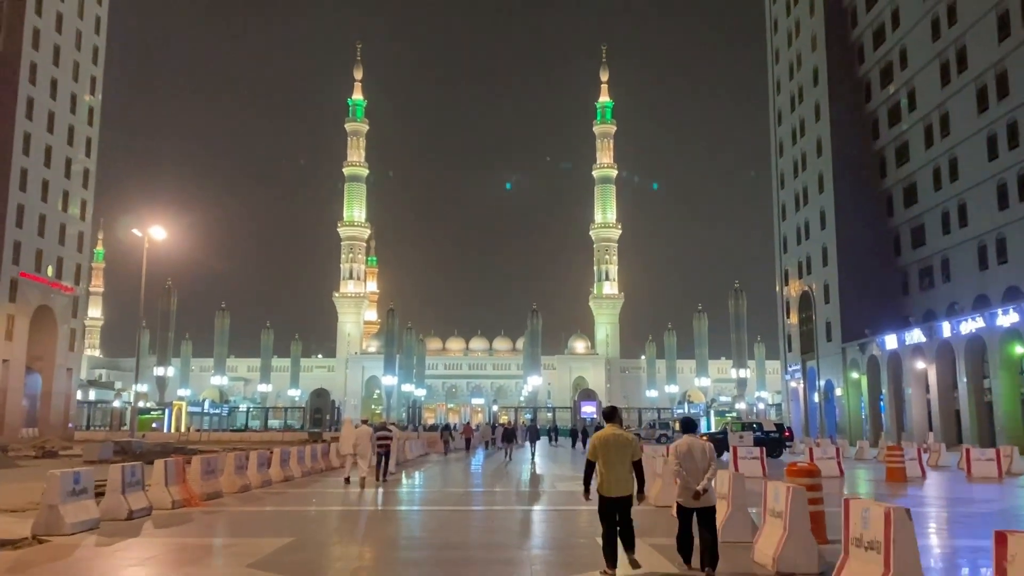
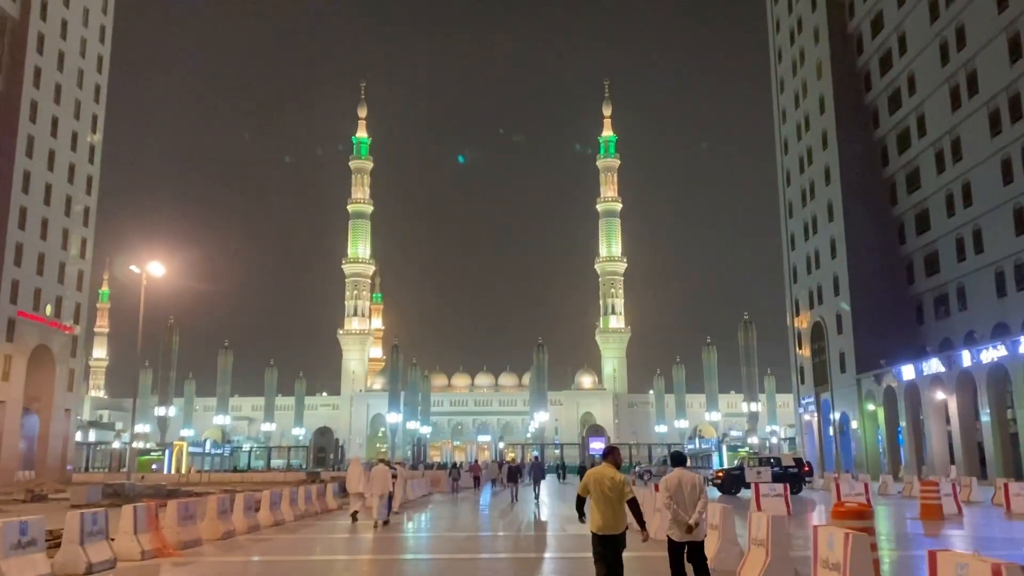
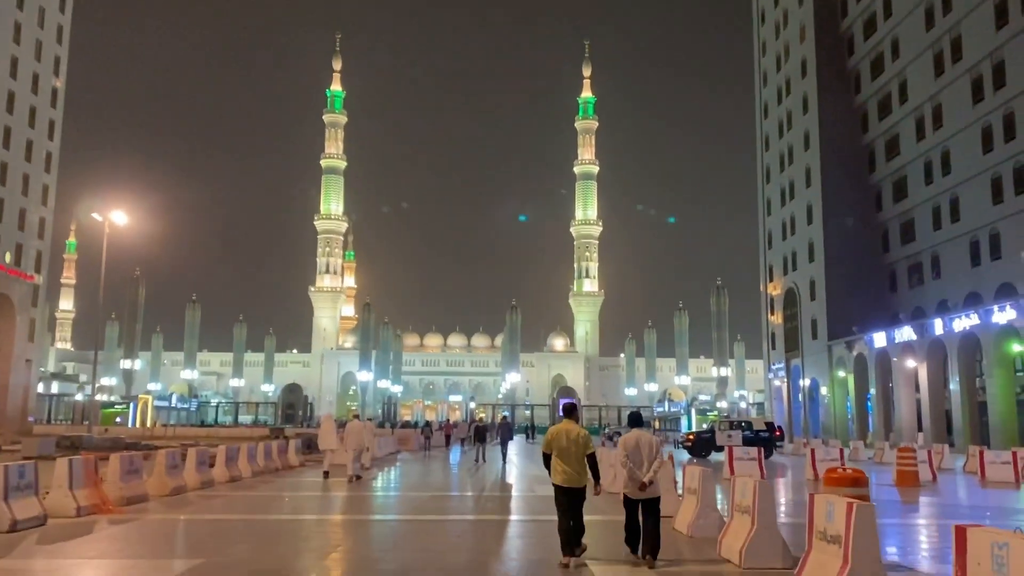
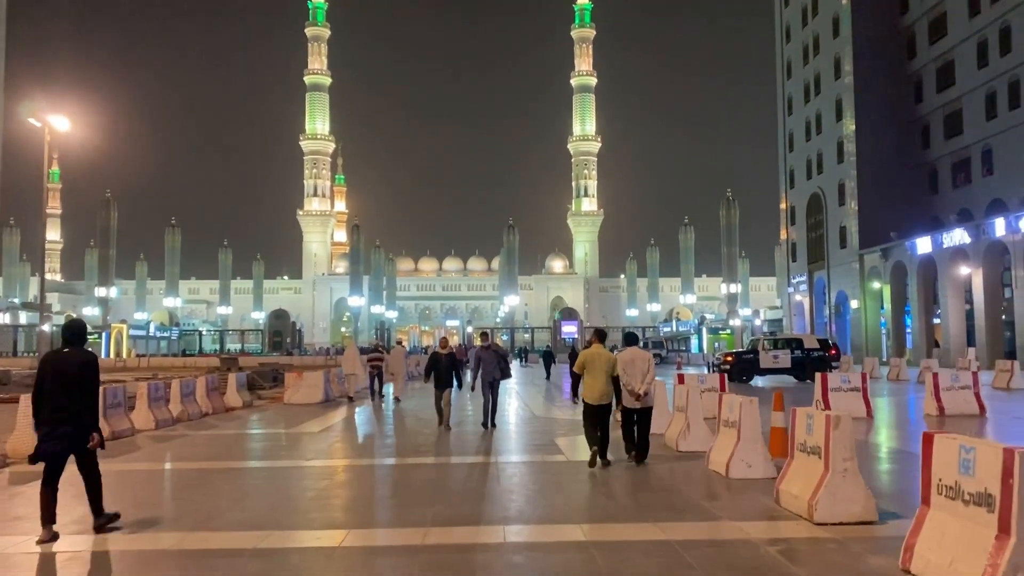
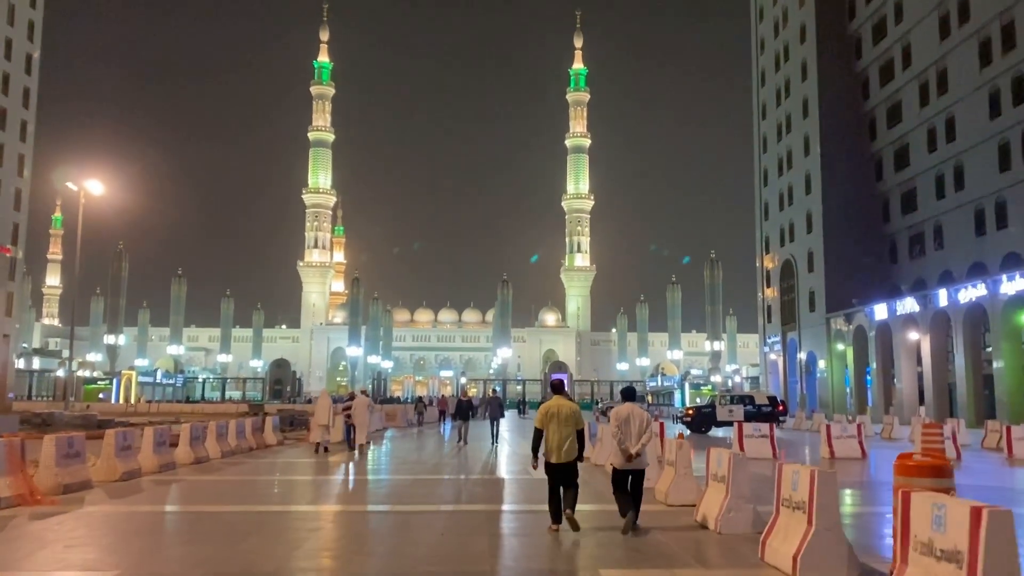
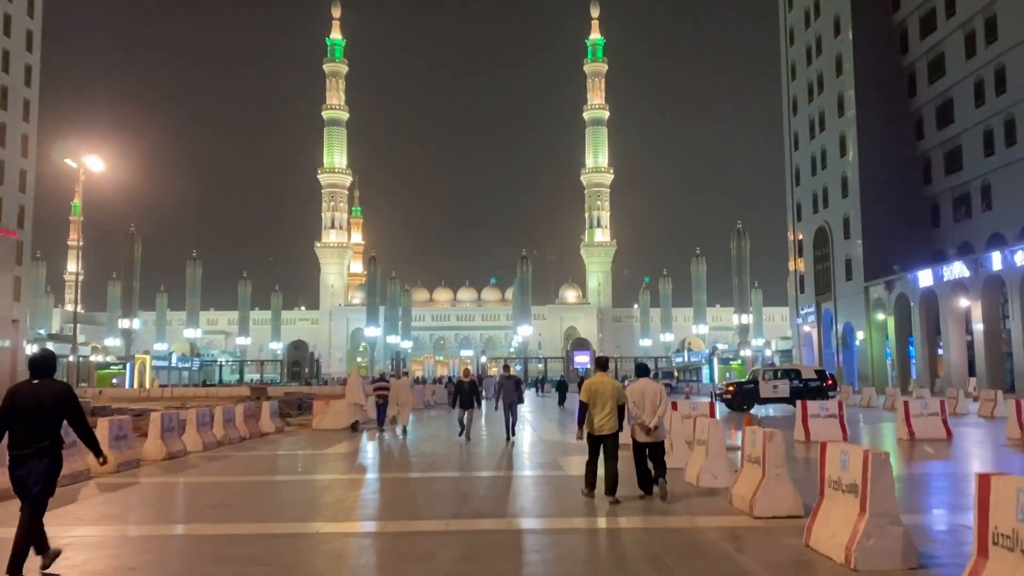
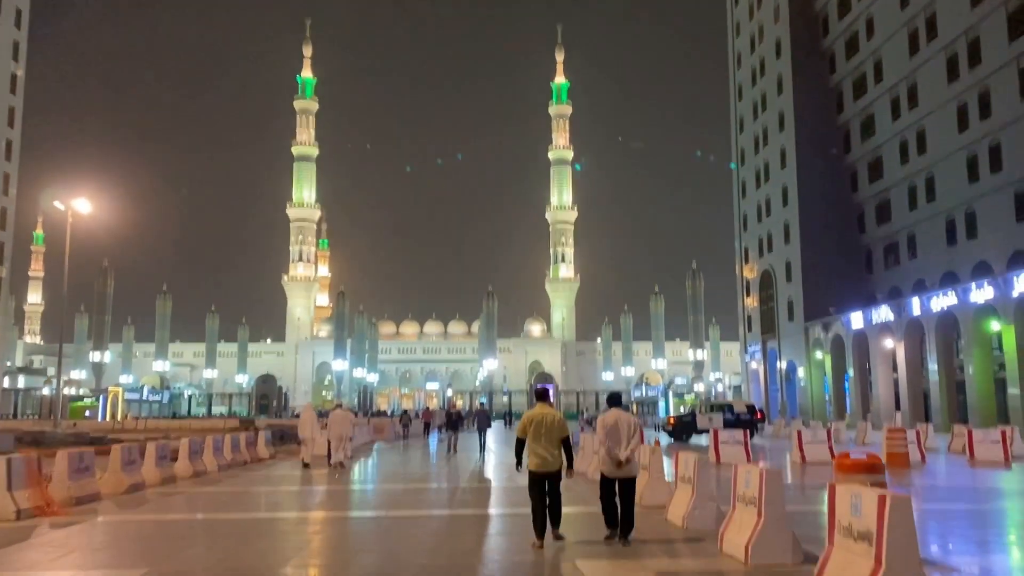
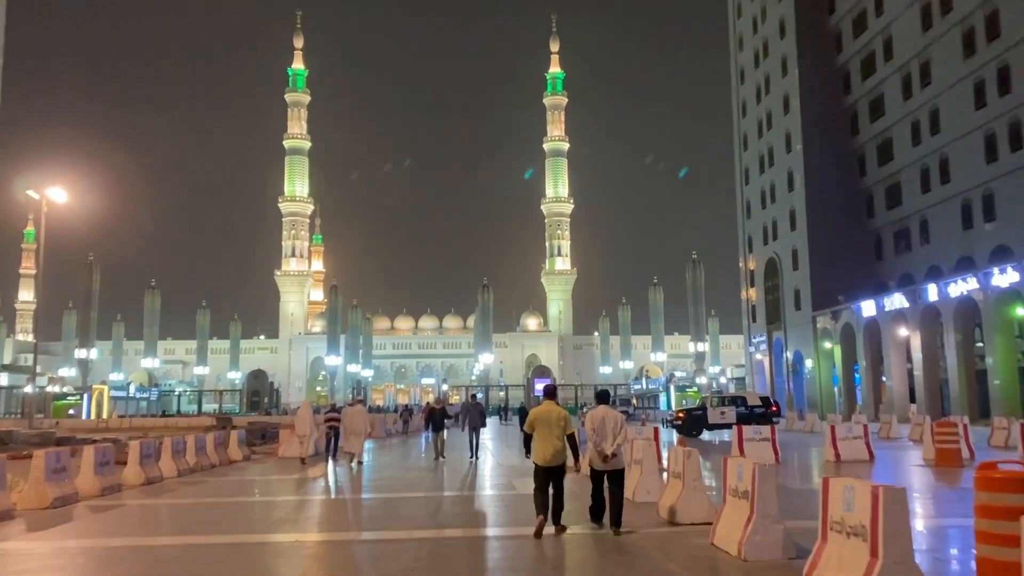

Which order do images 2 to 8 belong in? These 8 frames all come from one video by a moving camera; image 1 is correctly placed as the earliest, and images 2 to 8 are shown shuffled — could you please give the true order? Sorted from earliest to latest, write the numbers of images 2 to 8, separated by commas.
2, 3, 7, 5, 8, 6, 4
